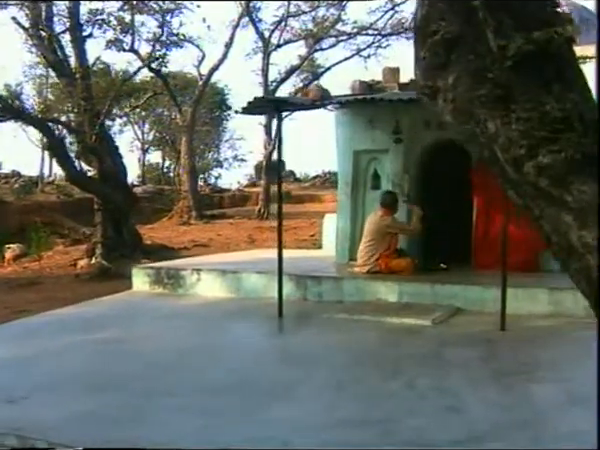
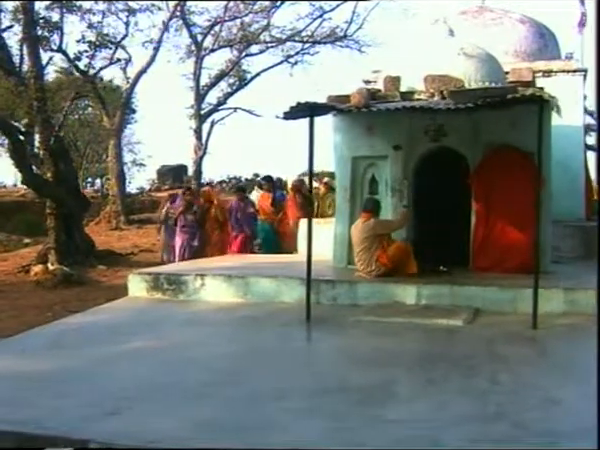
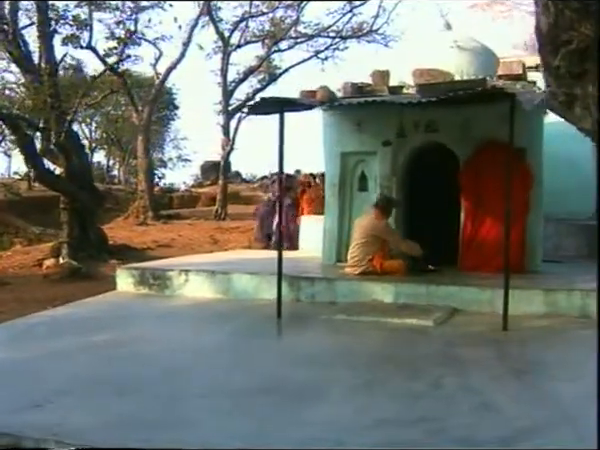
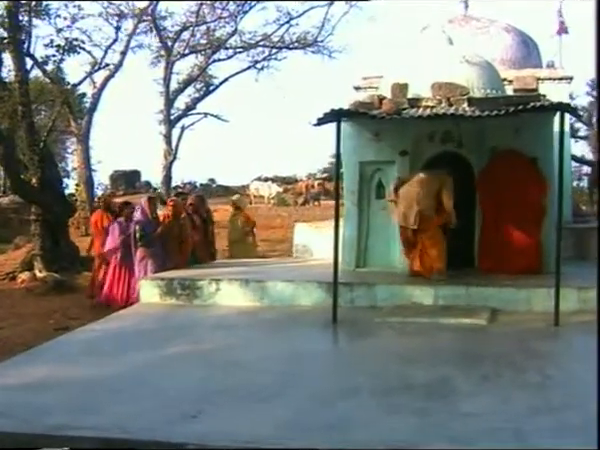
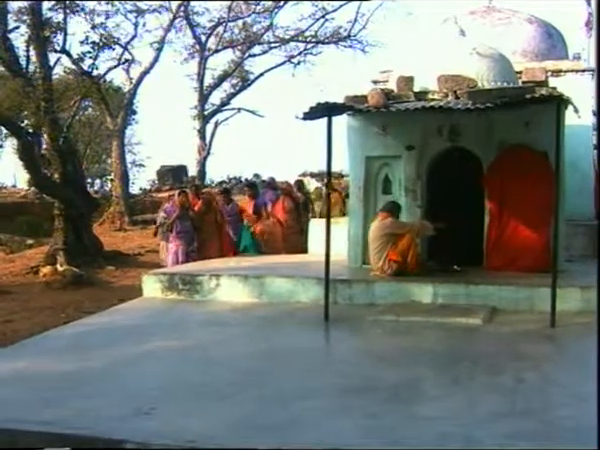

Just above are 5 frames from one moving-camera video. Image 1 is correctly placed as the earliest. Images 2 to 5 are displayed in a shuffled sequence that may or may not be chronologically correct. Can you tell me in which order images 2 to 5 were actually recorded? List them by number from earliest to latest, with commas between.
3, 2, 5, 4
